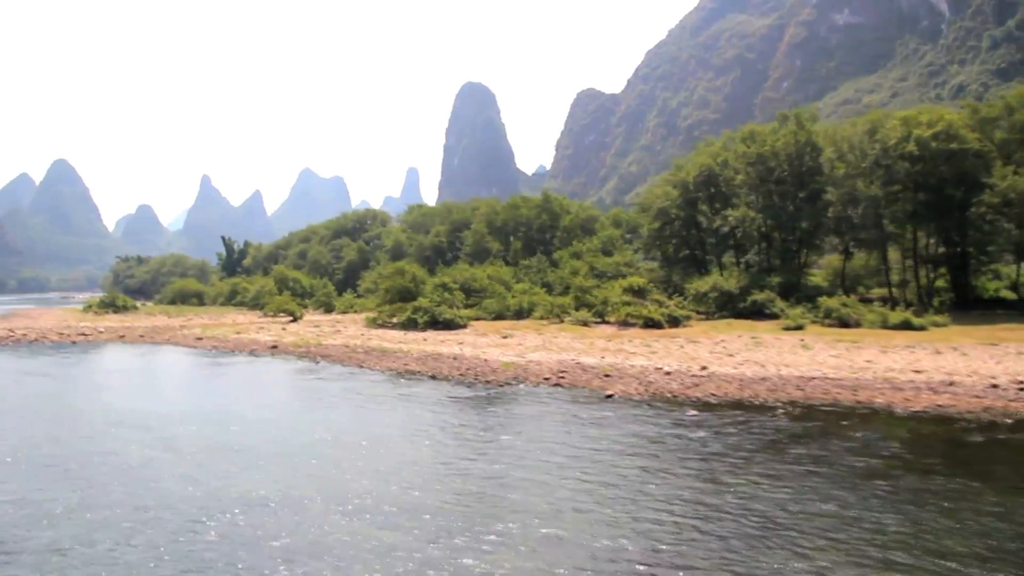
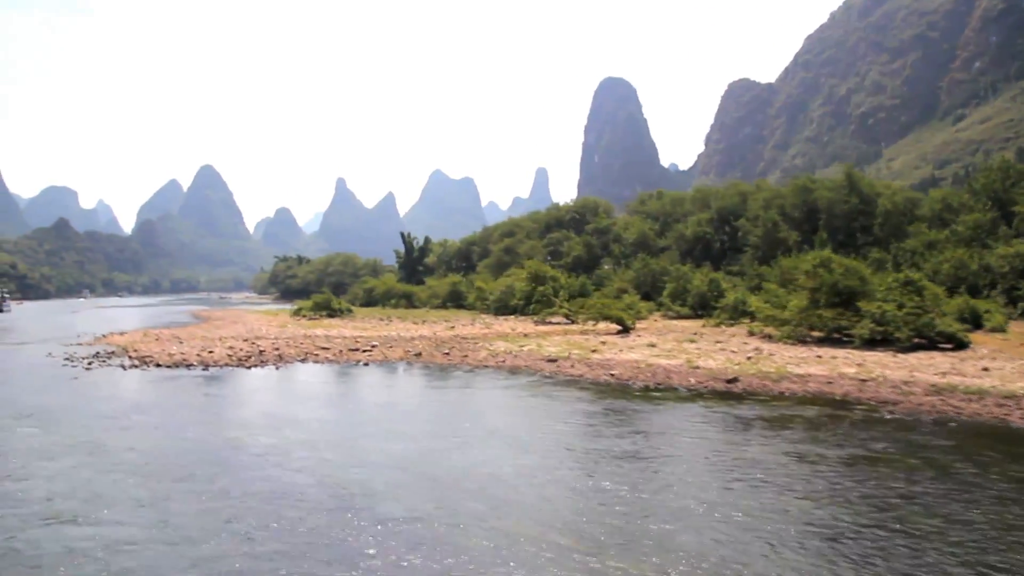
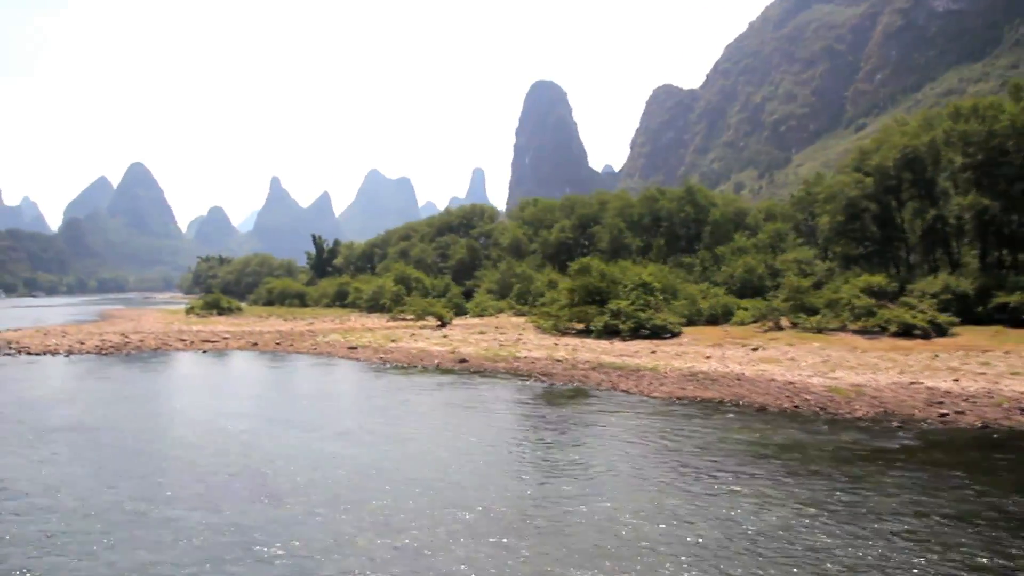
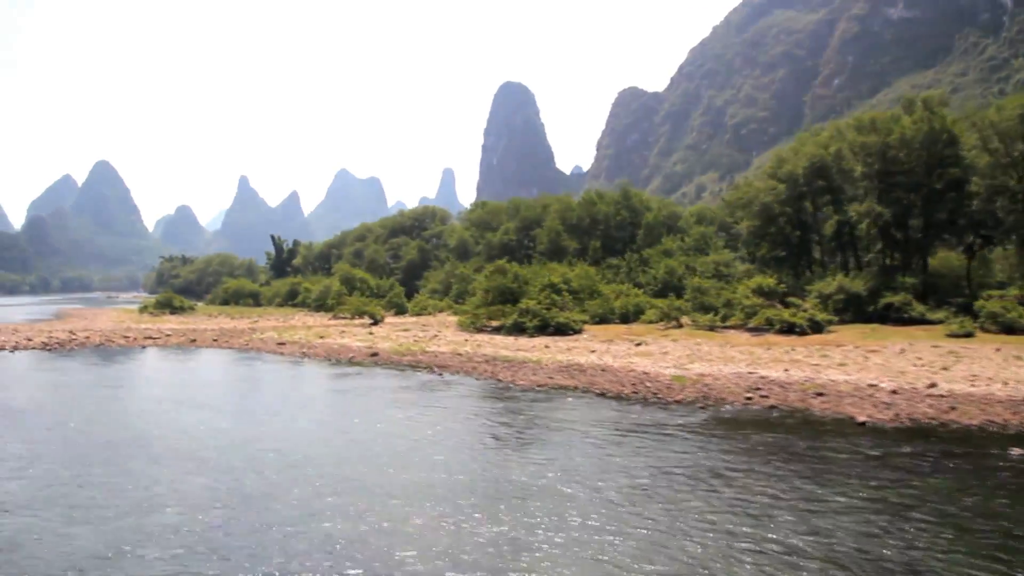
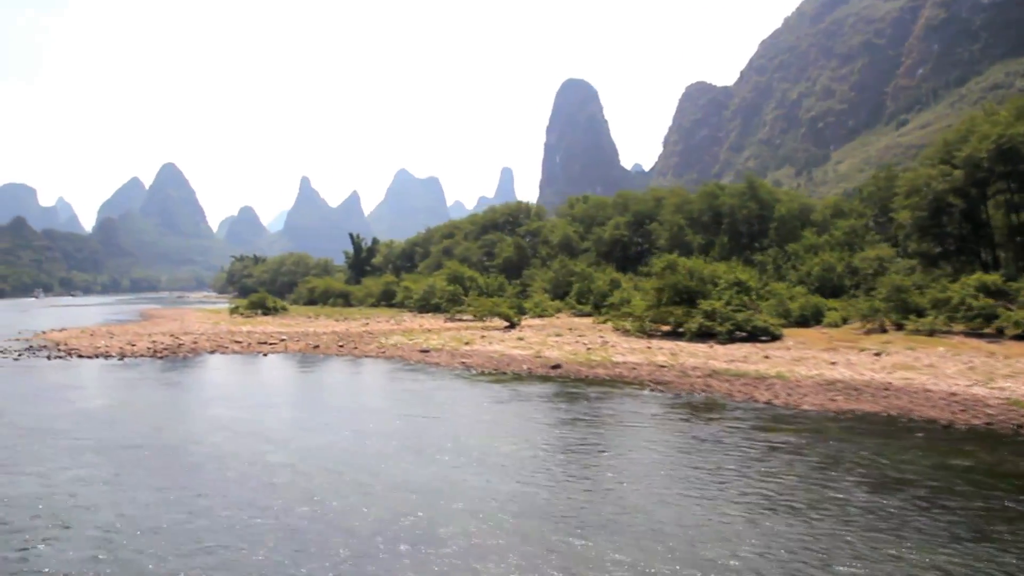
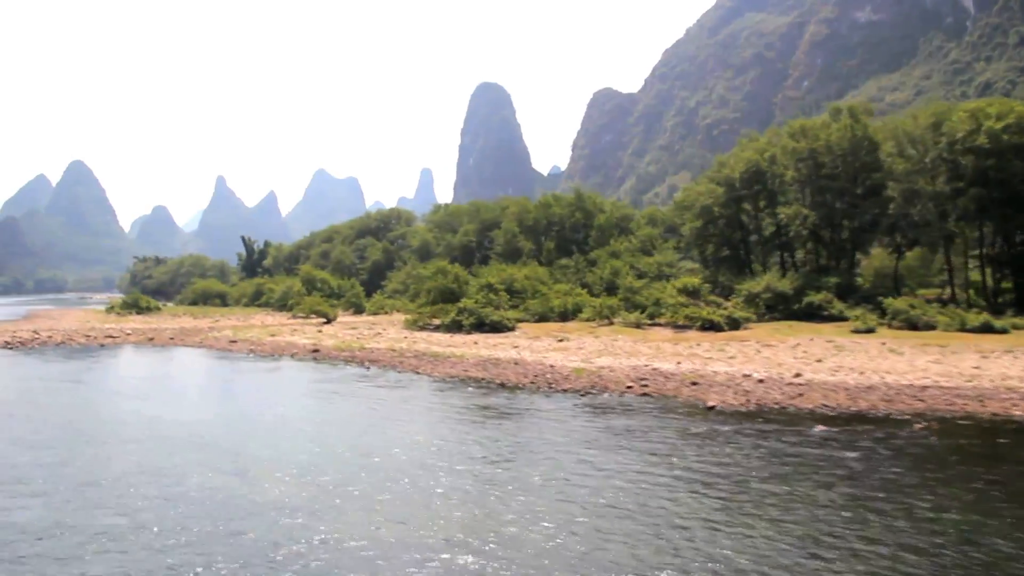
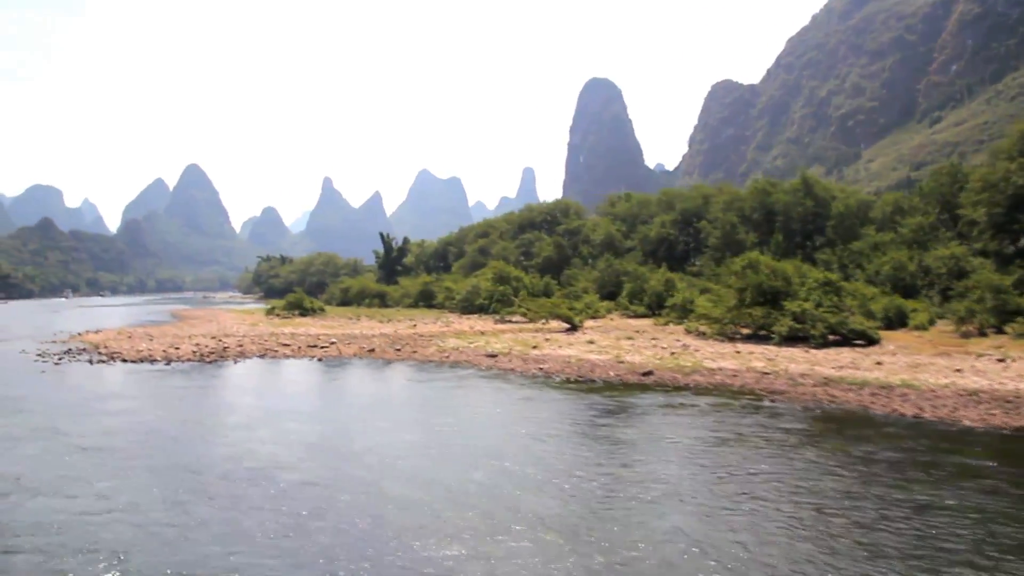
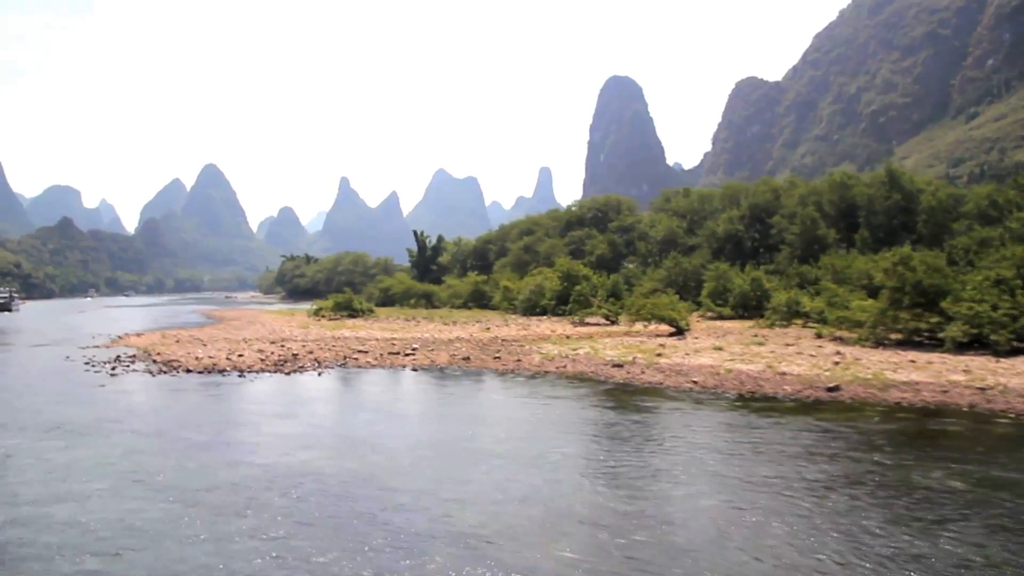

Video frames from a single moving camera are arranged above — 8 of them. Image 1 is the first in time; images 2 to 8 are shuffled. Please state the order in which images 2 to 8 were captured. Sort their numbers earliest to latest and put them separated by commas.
6, 4, 3, 5, 7, 2, 8
